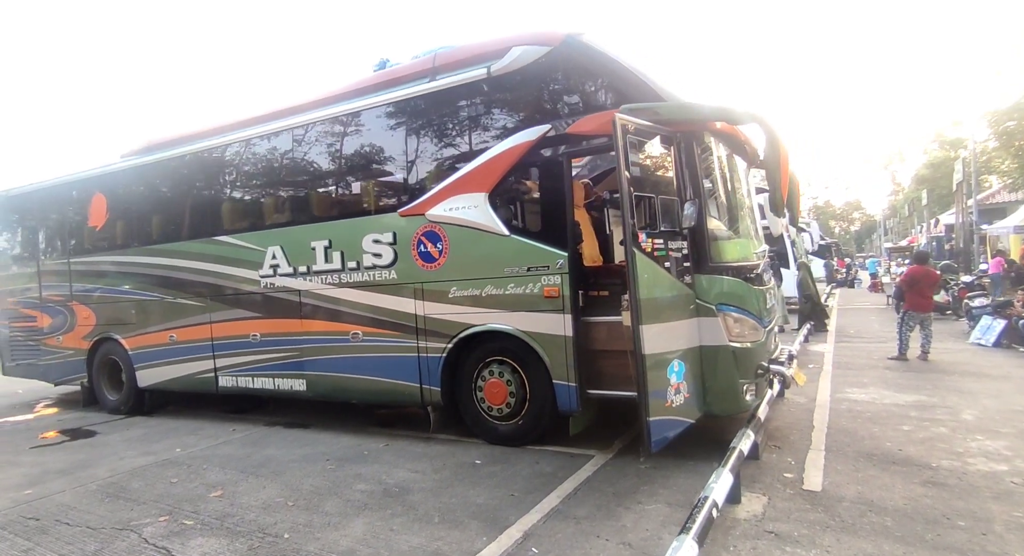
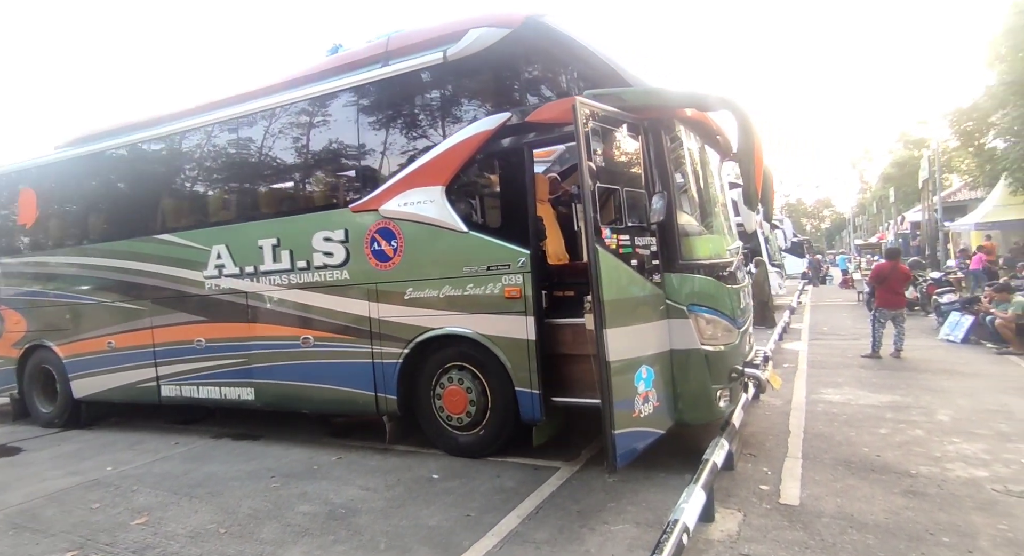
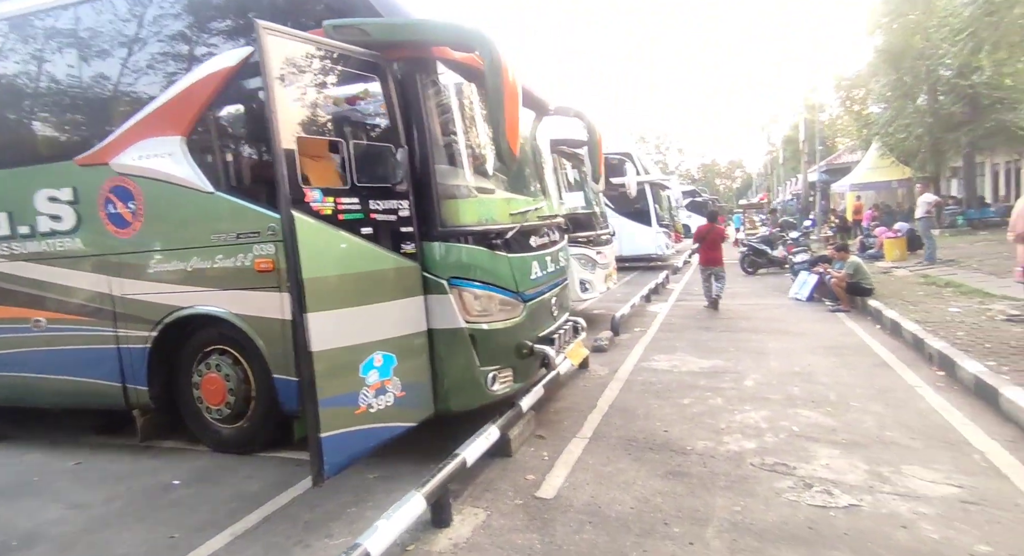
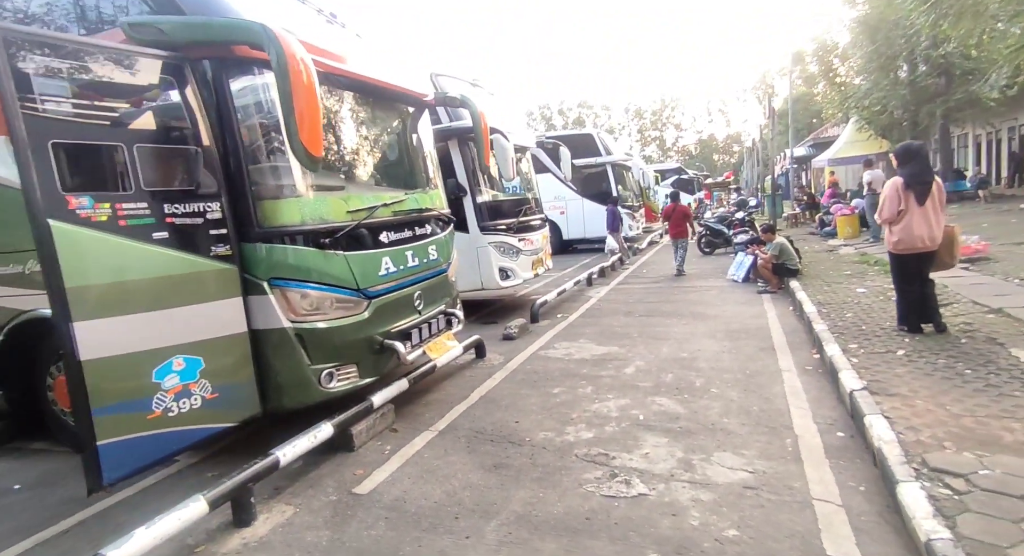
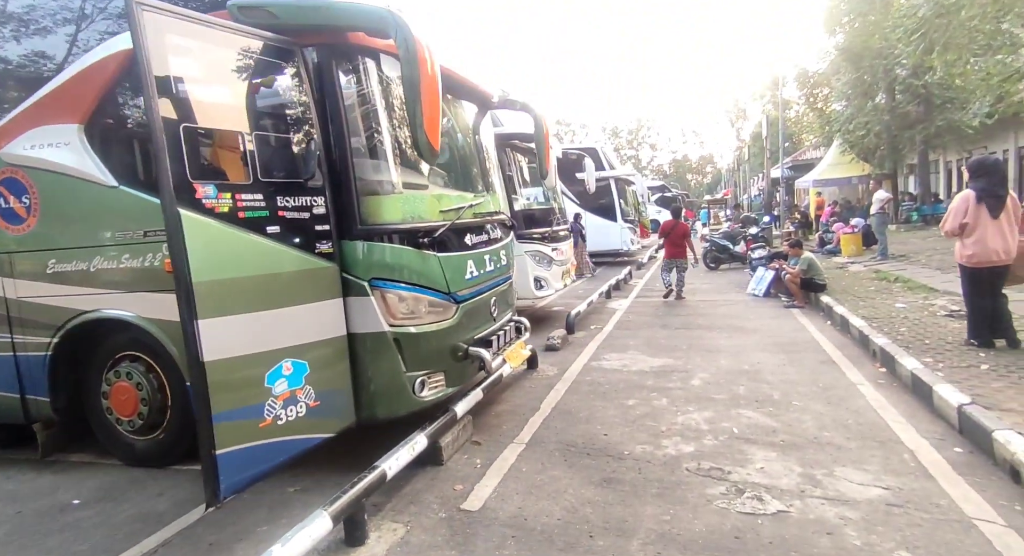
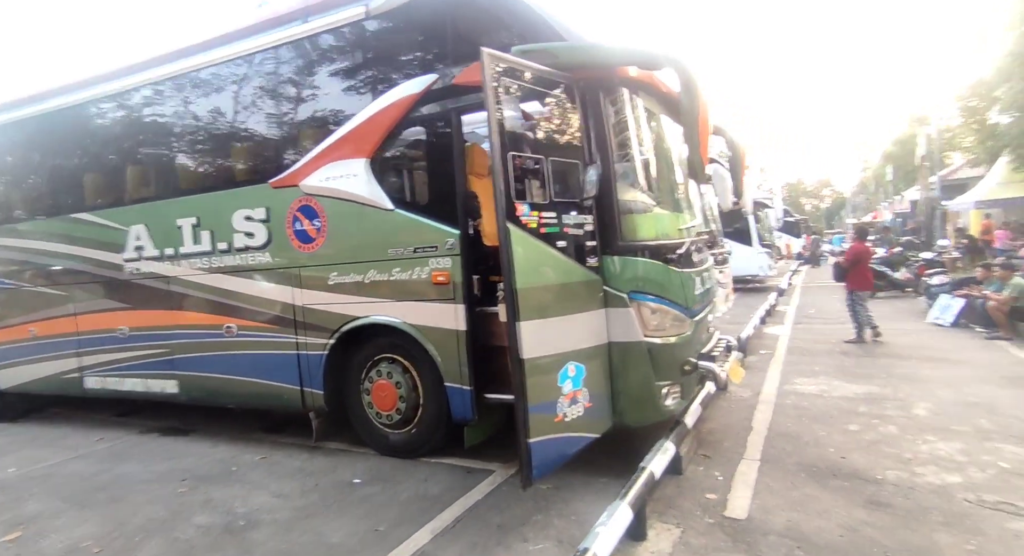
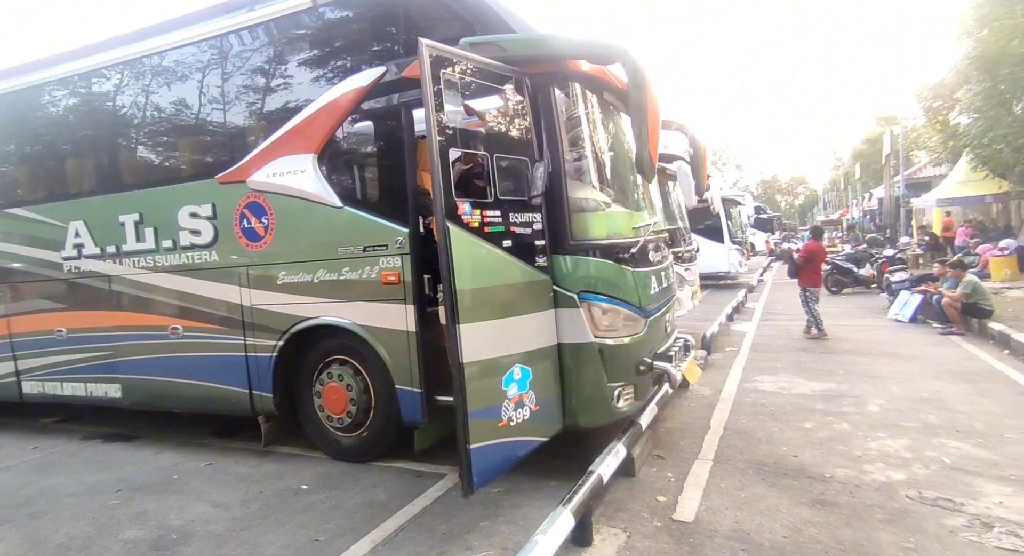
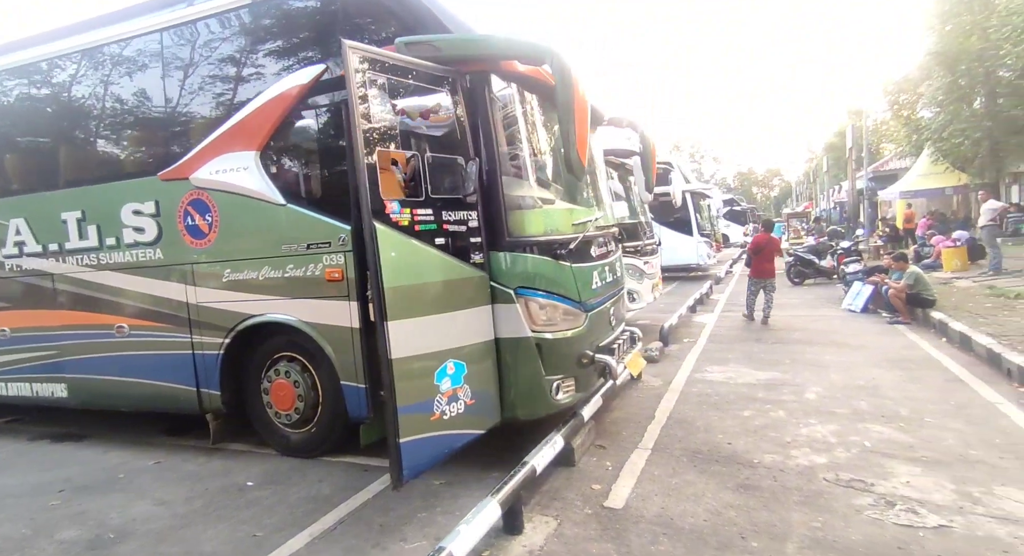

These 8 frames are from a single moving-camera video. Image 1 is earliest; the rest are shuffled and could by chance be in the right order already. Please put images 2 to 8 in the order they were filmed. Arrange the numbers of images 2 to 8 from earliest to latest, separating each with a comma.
2, 6, 7, 8, 3, 5, 4
